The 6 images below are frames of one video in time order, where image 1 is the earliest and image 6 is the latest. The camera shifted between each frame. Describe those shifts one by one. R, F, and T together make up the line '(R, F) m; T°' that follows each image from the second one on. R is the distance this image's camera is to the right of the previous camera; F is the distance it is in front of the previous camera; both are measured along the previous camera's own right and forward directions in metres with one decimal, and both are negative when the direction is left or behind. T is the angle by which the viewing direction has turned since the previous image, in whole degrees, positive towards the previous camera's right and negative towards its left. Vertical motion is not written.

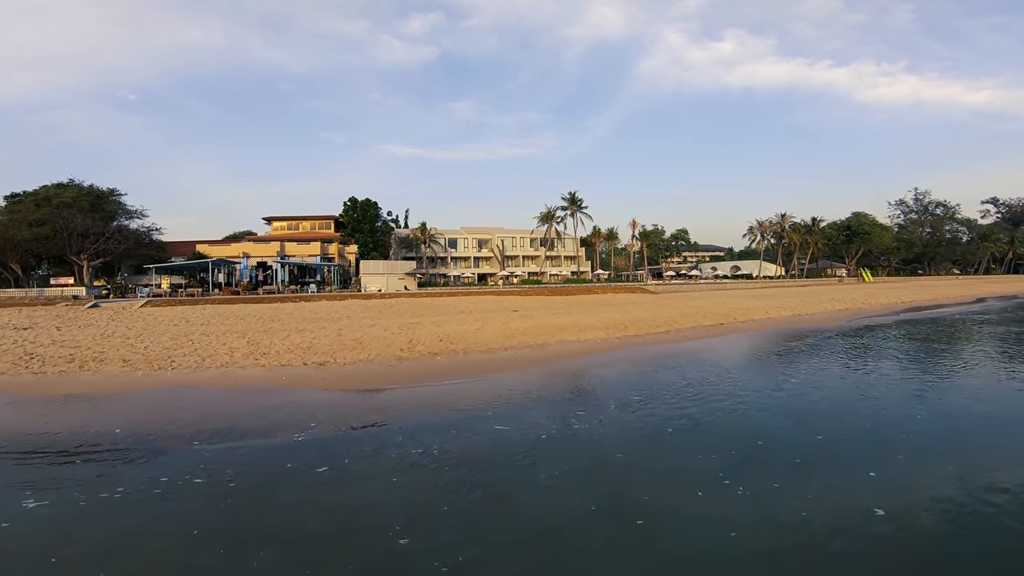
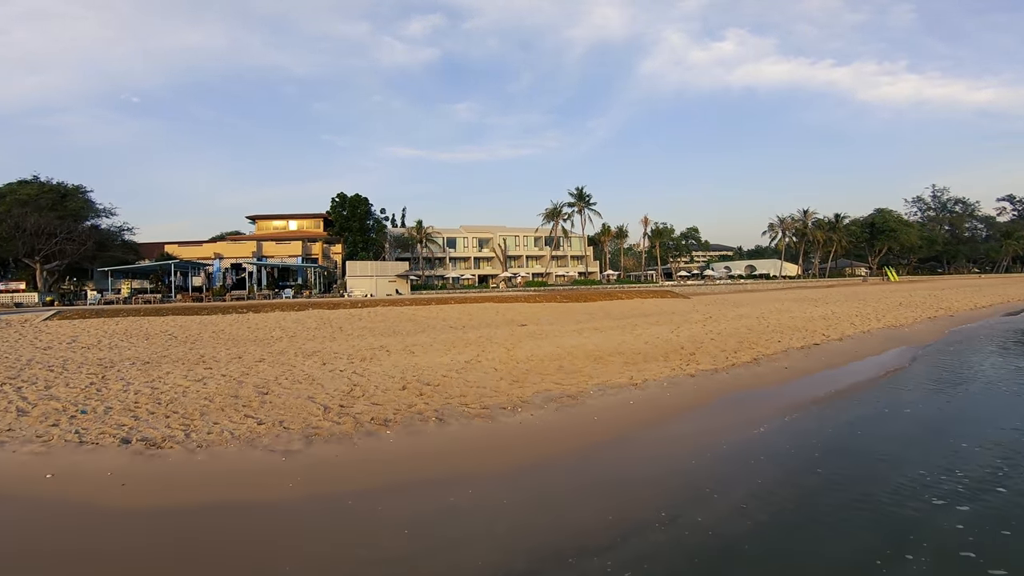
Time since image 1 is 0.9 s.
(-0.2, +7.9) m; 0°
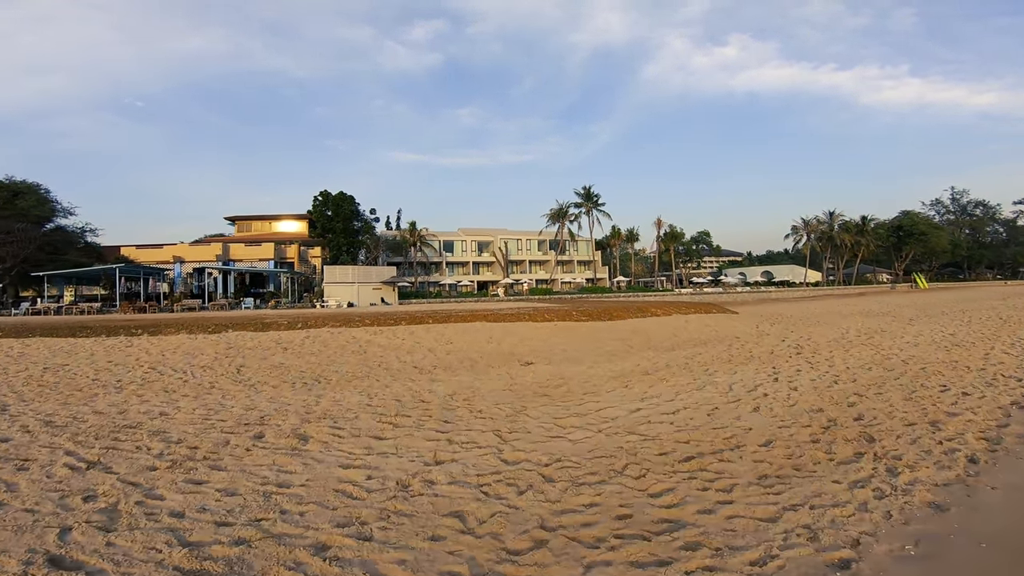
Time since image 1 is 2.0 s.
(+0.1, +8.1) m; 0°
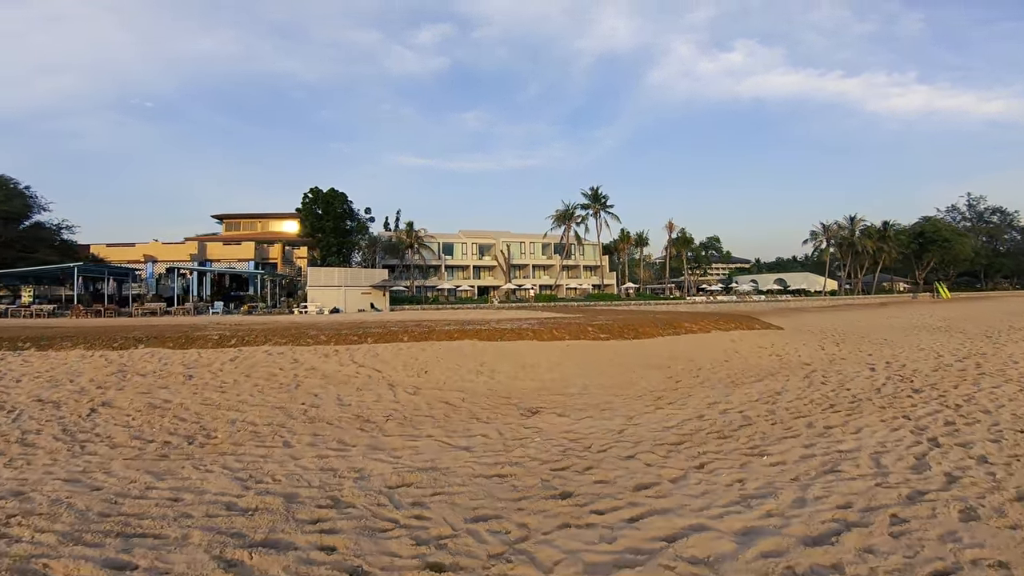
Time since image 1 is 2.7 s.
(+0.1, +4.7) m; 0°
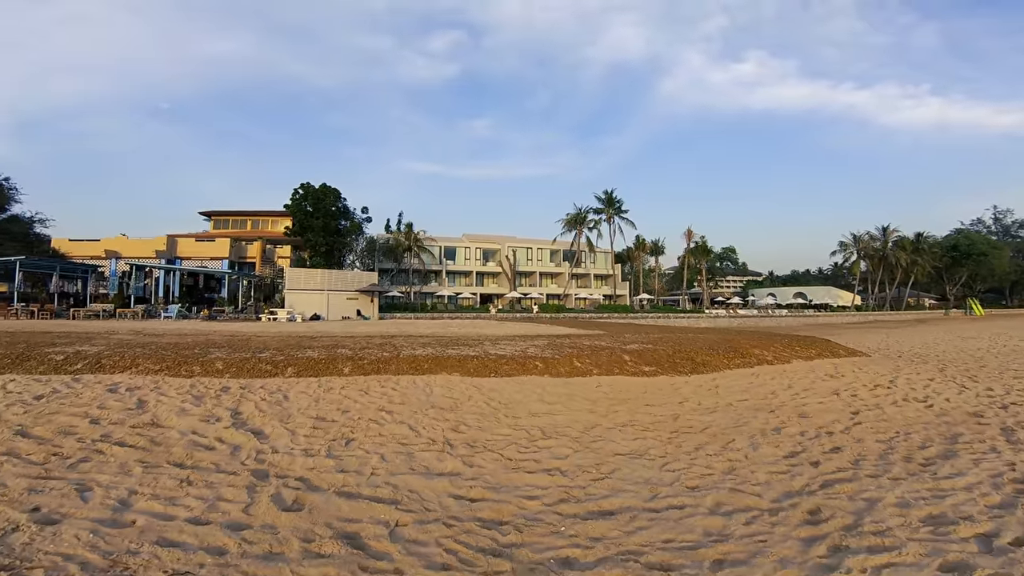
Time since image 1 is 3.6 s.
(+0.1, +5.5) m; -1°
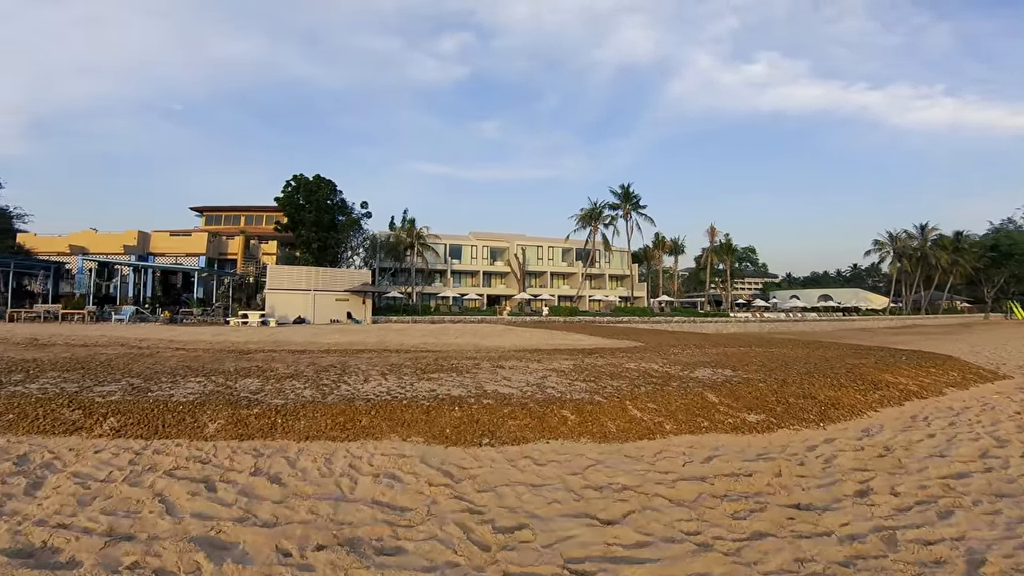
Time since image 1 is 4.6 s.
(0.0, +4.6) m; -1°
